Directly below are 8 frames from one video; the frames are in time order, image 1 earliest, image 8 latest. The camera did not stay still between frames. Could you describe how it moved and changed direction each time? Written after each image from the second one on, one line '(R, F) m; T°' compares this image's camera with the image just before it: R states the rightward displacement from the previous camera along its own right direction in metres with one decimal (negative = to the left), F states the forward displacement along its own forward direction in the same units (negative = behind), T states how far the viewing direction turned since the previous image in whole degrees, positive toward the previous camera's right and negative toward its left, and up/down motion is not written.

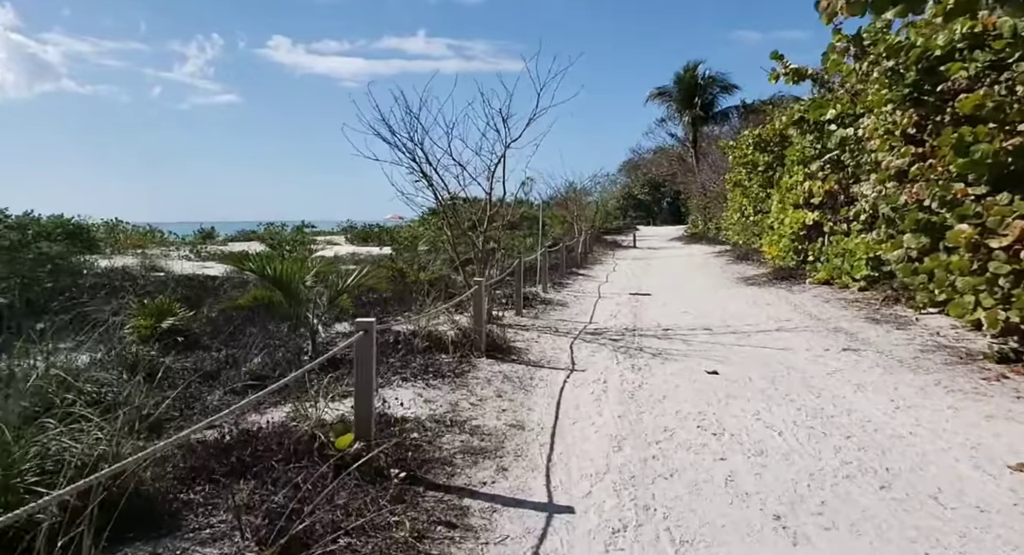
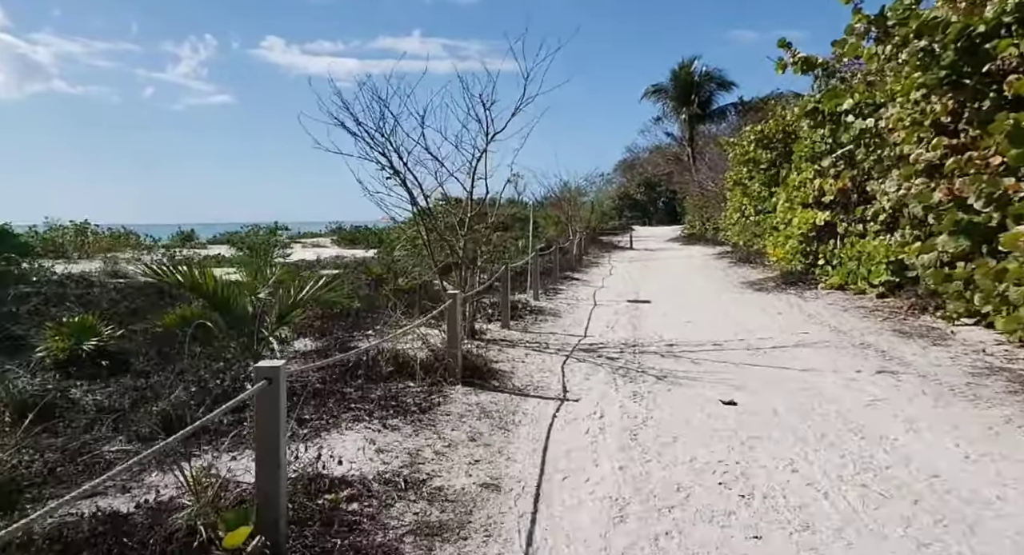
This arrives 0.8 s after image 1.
(+0.1, +0.9) m; 0°
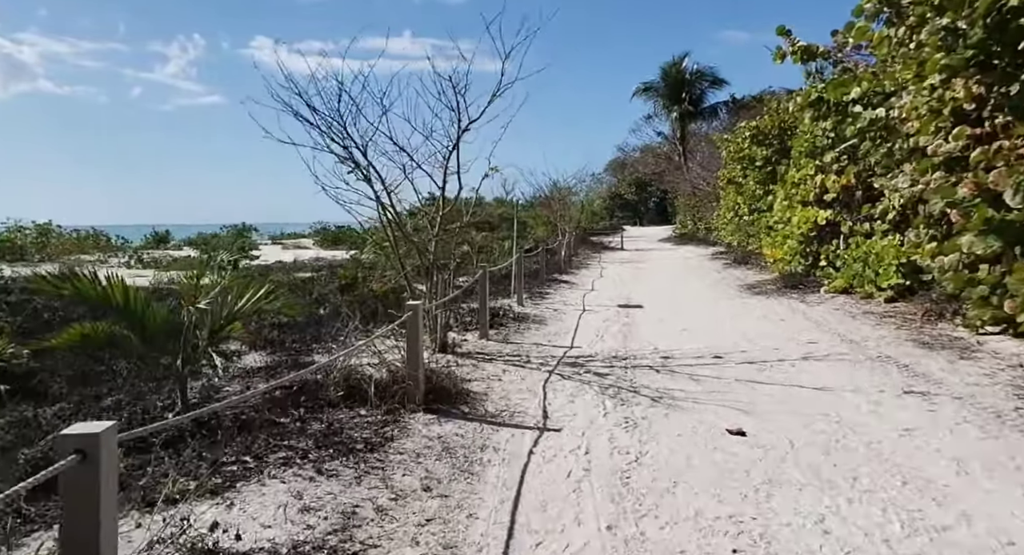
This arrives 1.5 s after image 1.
(+0.2, +0.8) m; +1°
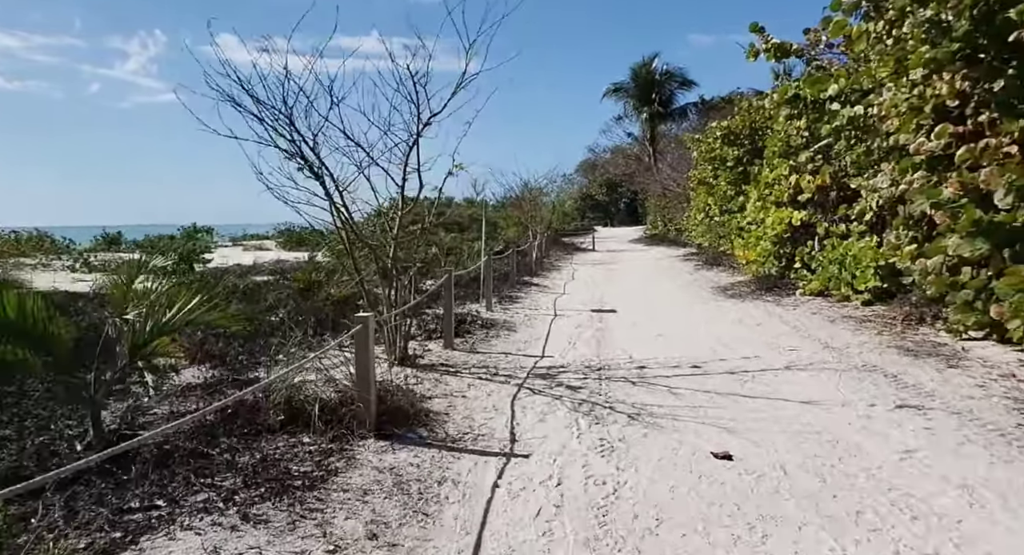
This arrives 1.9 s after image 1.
(+0.1, +0.5) m; +3°
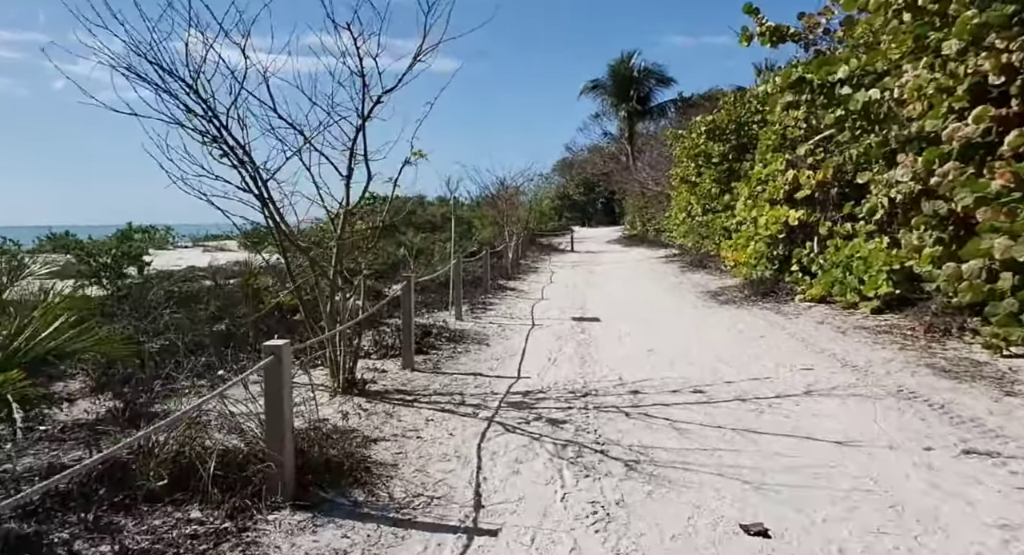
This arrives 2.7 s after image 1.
(+0.1, +1.0) m; +2°
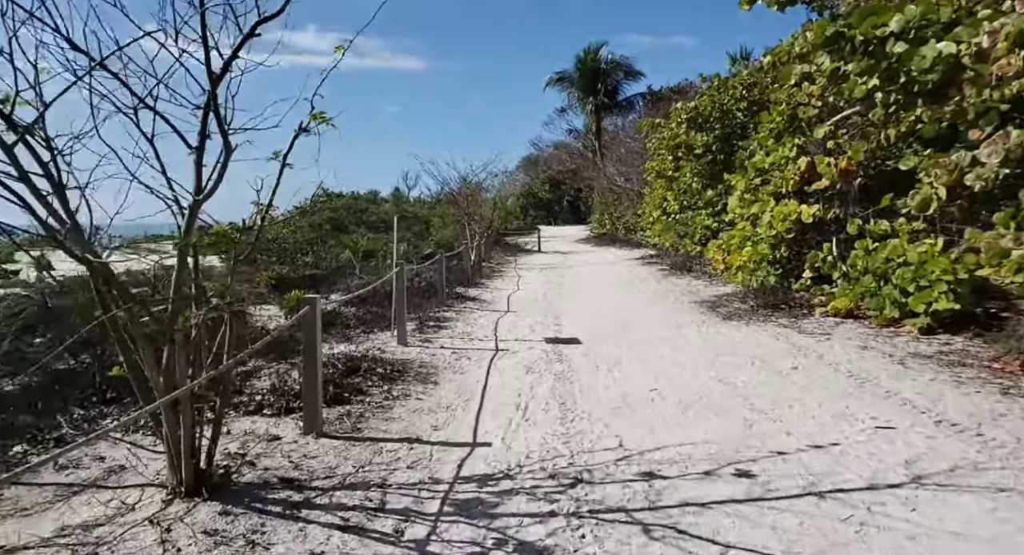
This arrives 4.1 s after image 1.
(+0.1, +1.9) m; +3°
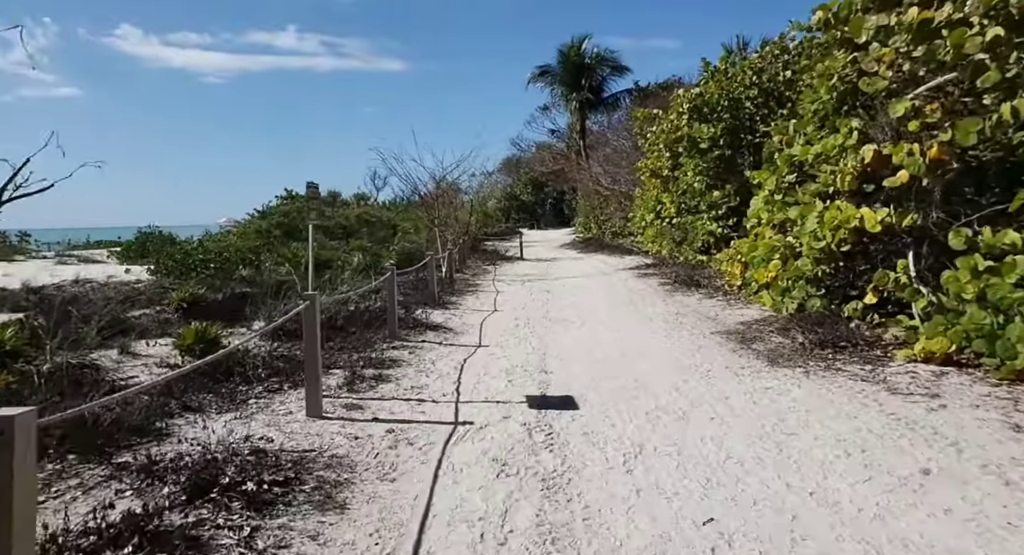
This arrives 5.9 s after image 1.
(+0.1, +2.3) m; +2°
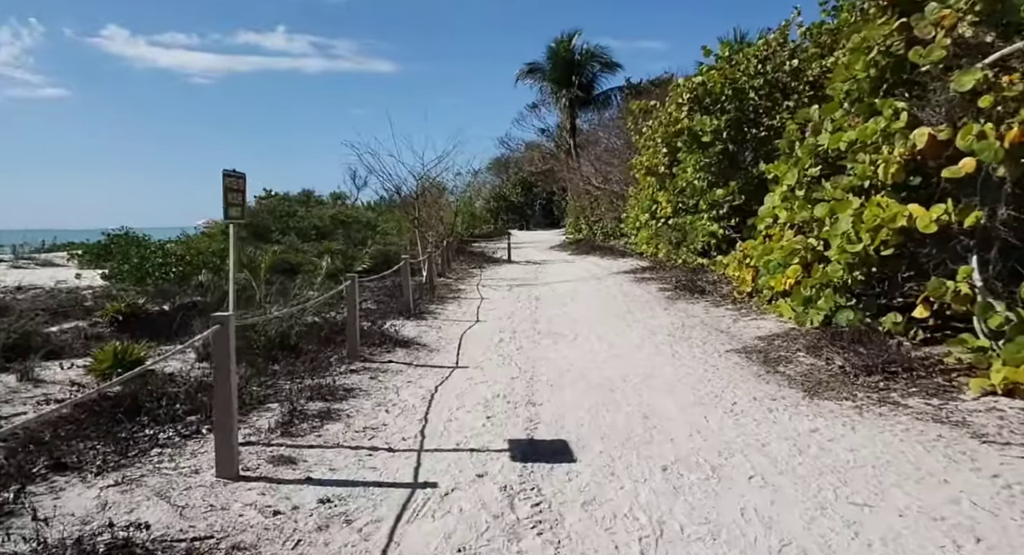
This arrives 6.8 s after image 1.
(+0.1, +1.2) m; +1°
